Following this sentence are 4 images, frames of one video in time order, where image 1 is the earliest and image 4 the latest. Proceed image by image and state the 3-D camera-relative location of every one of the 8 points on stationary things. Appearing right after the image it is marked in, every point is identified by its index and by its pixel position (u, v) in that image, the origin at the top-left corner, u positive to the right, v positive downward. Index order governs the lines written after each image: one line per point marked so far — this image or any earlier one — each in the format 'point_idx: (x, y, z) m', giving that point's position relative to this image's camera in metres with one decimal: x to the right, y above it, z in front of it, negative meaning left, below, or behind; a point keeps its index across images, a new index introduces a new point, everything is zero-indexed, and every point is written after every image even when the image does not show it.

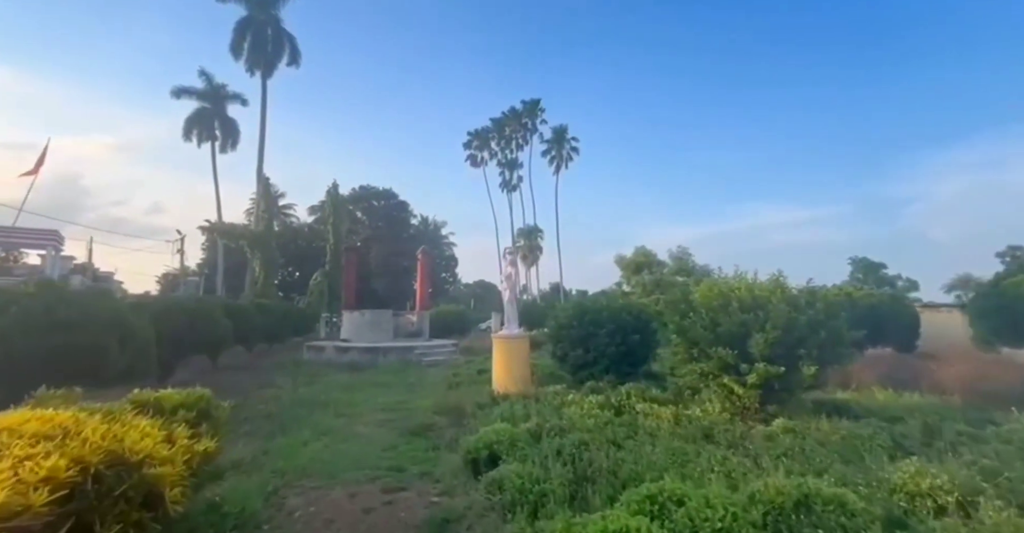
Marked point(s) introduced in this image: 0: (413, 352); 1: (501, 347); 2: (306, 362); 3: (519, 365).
0: (-3.6, -3.1, +17.1) m
1: (-0.2, -1.8, +10.1) m
2: (-7.3, -3.4, +16.4) m
3: (+0.2, -2.2, +10.0) m
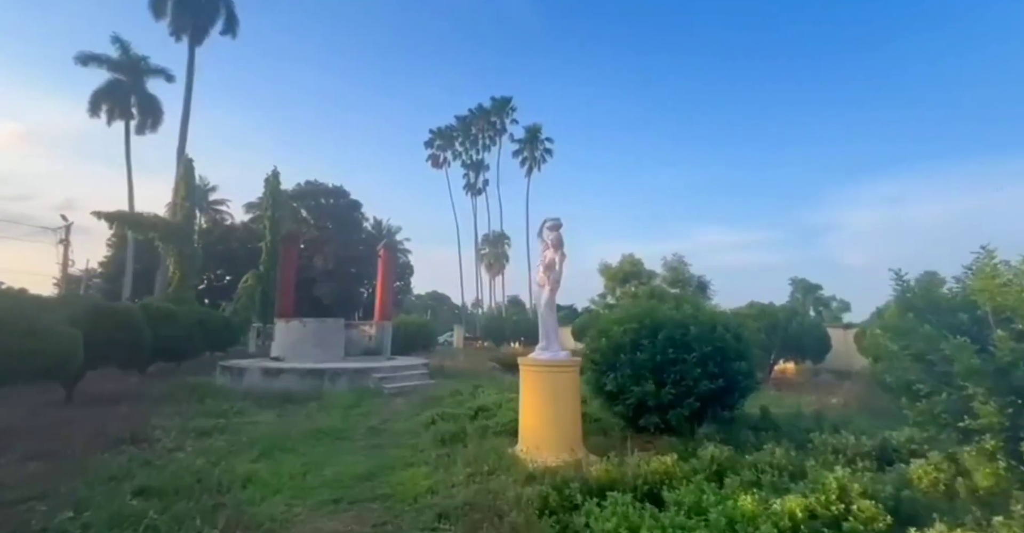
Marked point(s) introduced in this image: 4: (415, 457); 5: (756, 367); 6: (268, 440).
0: (-3.8, -3.0, +12.7) m
1: (+0.3, -1.5, +6.2) m
2: (-7.4, -3.1, +11.6) m
3: (+0.7, -1.9, +6.1) m
4: (-1.4, -2.7, +6.5) m
5: (+3.8, -1.6, +7.2) m
6: (-3.7, -2.7, +7.1) m
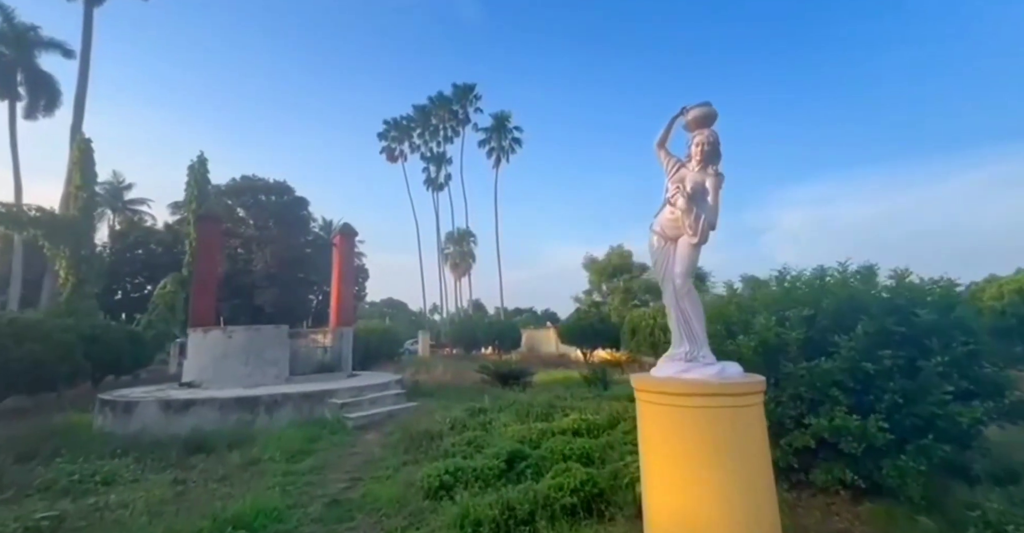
0: (-3.6, -2.7, +9.1) m
1: (+1.2, -1.0, +3.0) m
2: (-7.0, -2.8, +7.6) m
3: (+1.6, -1.4, +3.0) m
4: (-0.5, -2.2, +3.1) m
5: (+4.5, -1.0, +4.4) m
6: (-2.9, -2.2, +3.5) m
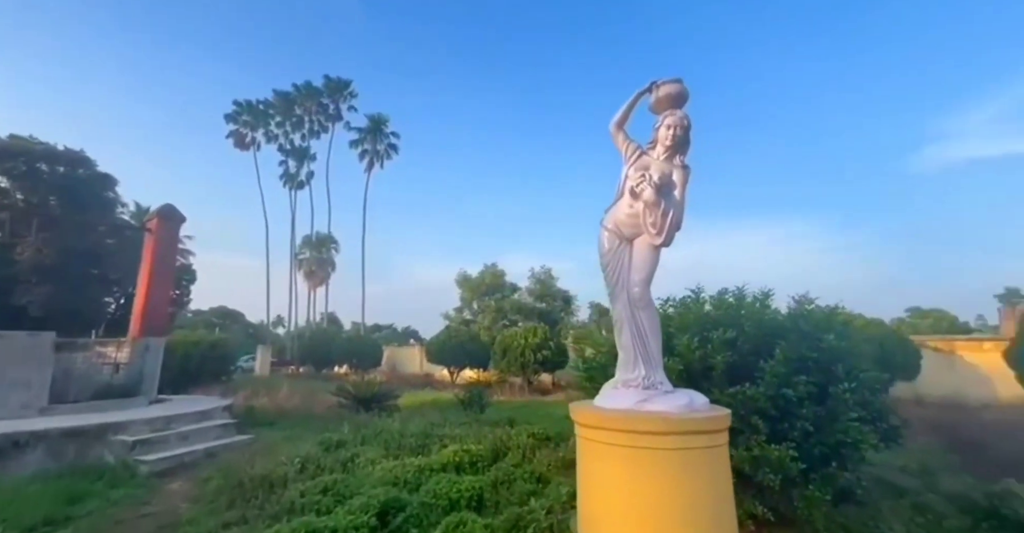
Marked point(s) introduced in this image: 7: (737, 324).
0: (-5.7, -2.5, +6.7) m
1: (+0.8, -1.1, +2.3) m
2: (-8.5, -2.3, +4.3) m
3: (+1.1, -1.5, +2.4) m
4: (-1.0, -2.1, +1.9) m
5: (+3.5, -1.3, +4.6) m
6: (-3.4, -2.0, +1.5) m
7: (+2.0, -0.5, +4.2) m
